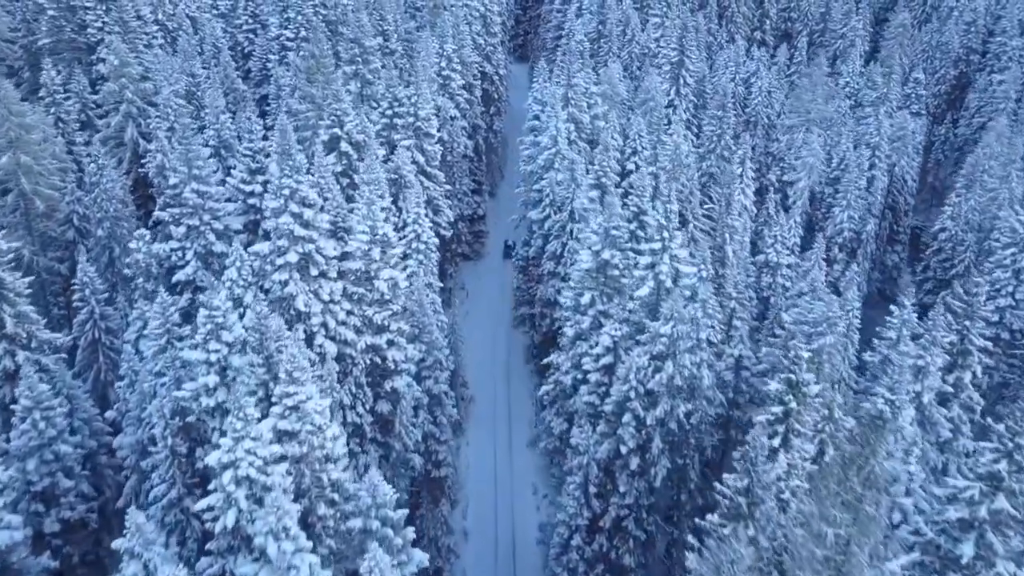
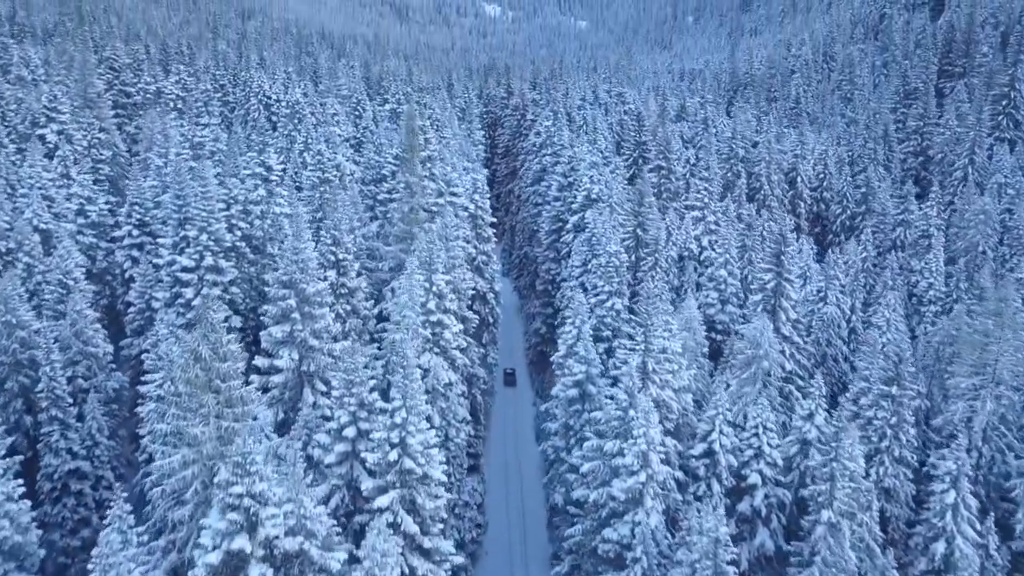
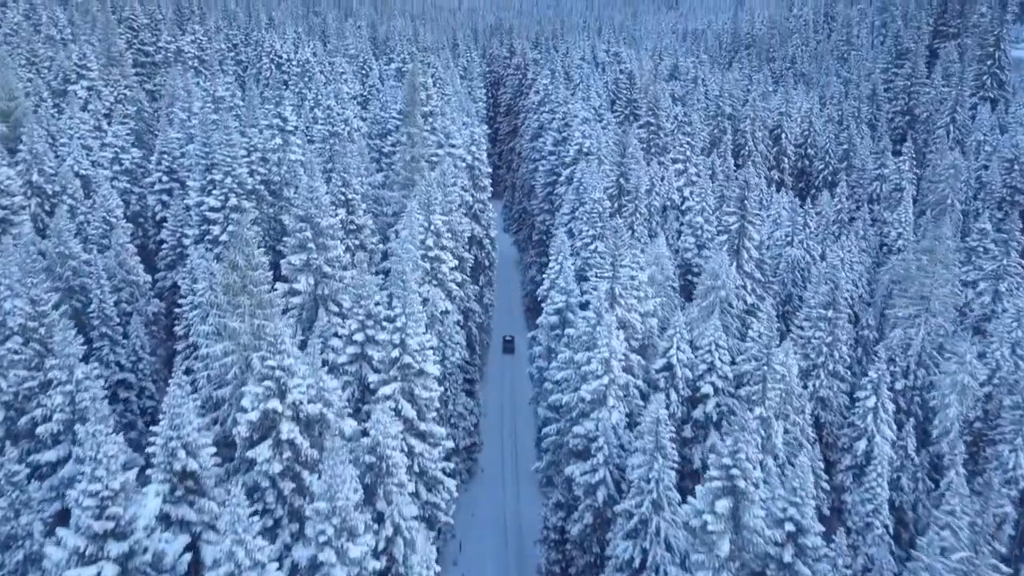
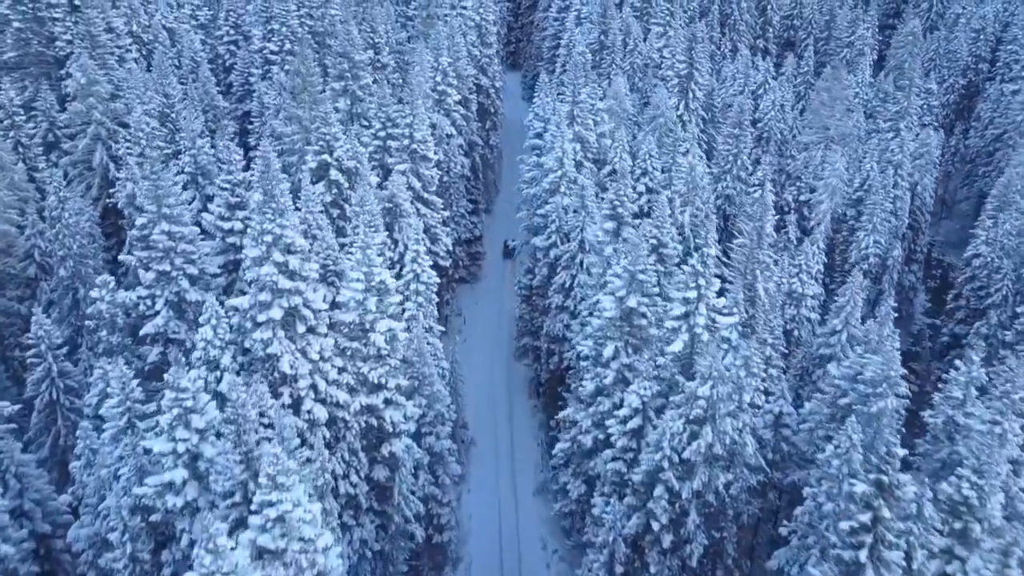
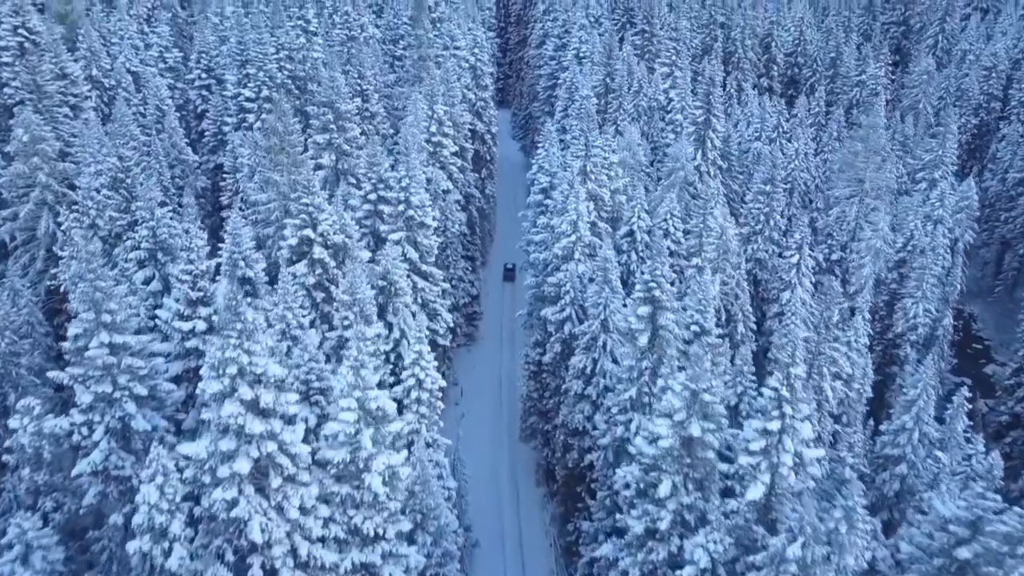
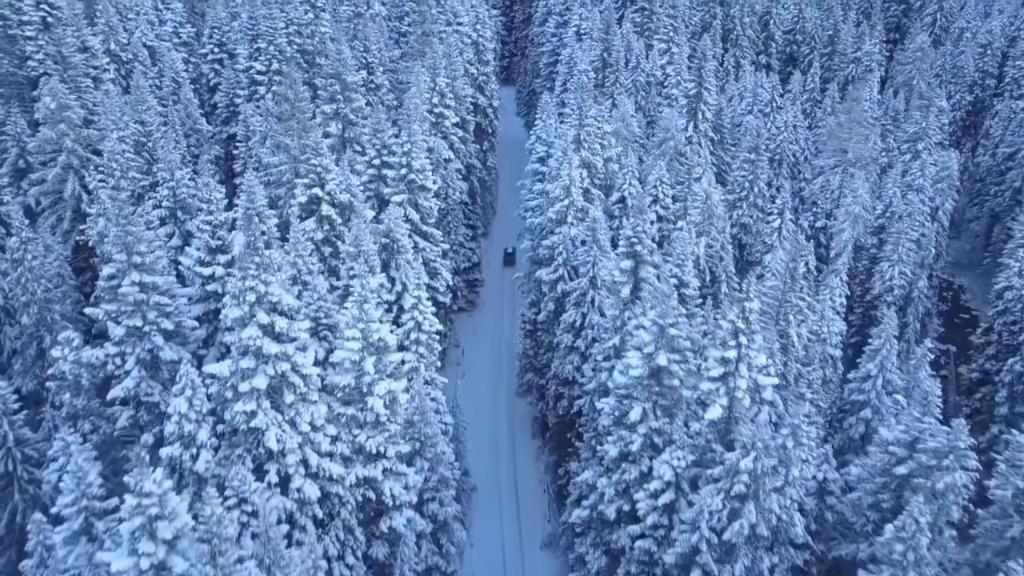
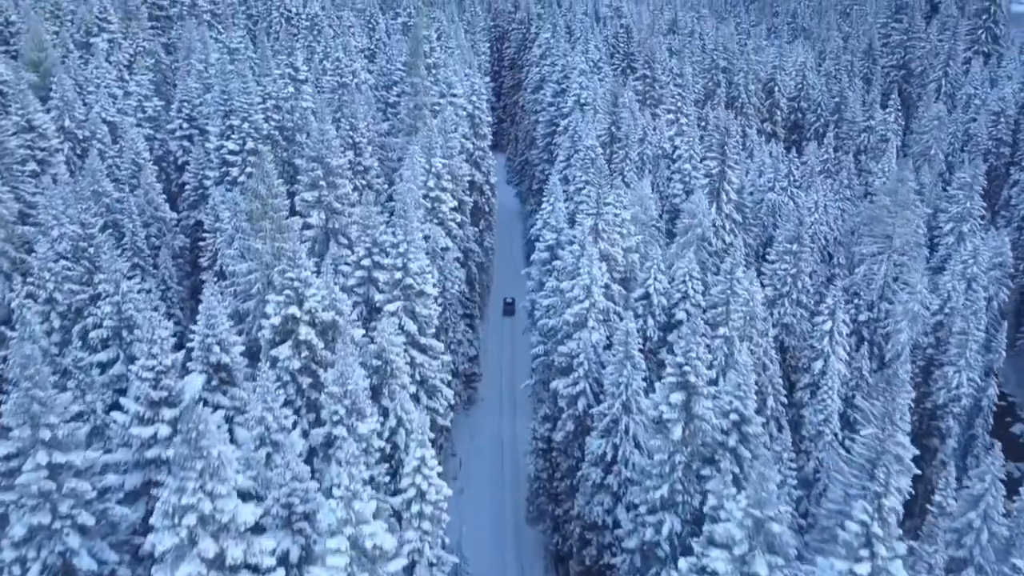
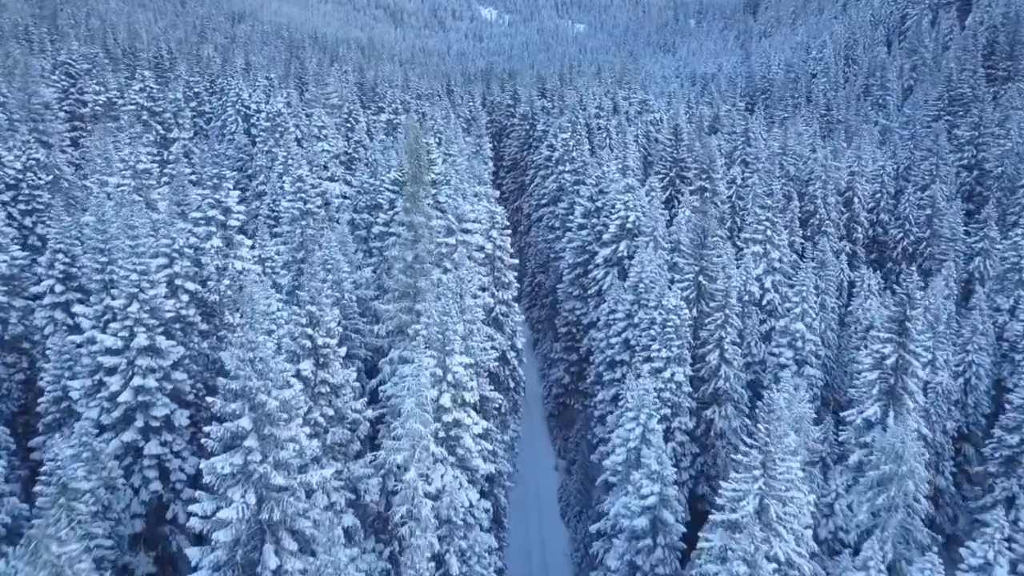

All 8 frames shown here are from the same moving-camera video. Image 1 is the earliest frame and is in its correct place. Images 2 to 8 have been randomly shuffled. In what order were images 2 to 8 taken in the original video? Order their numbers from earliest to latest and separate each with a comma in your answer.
4, 6, 5, 7, 3, 2, 8
